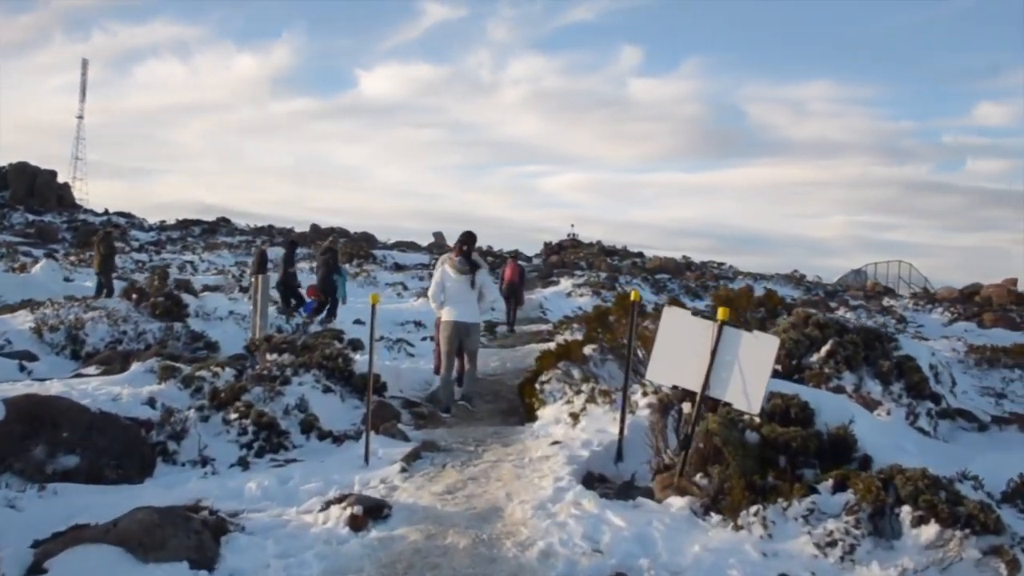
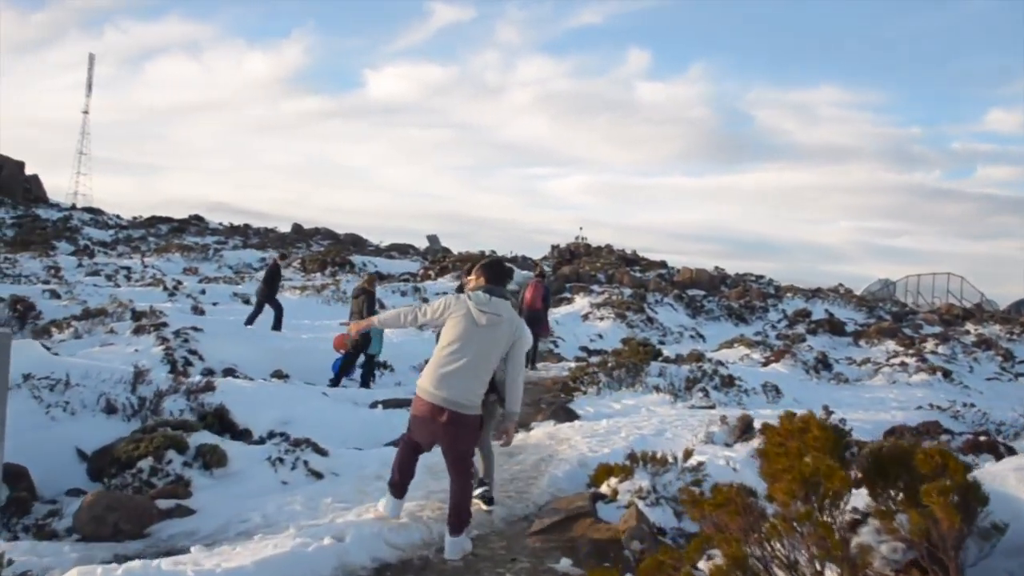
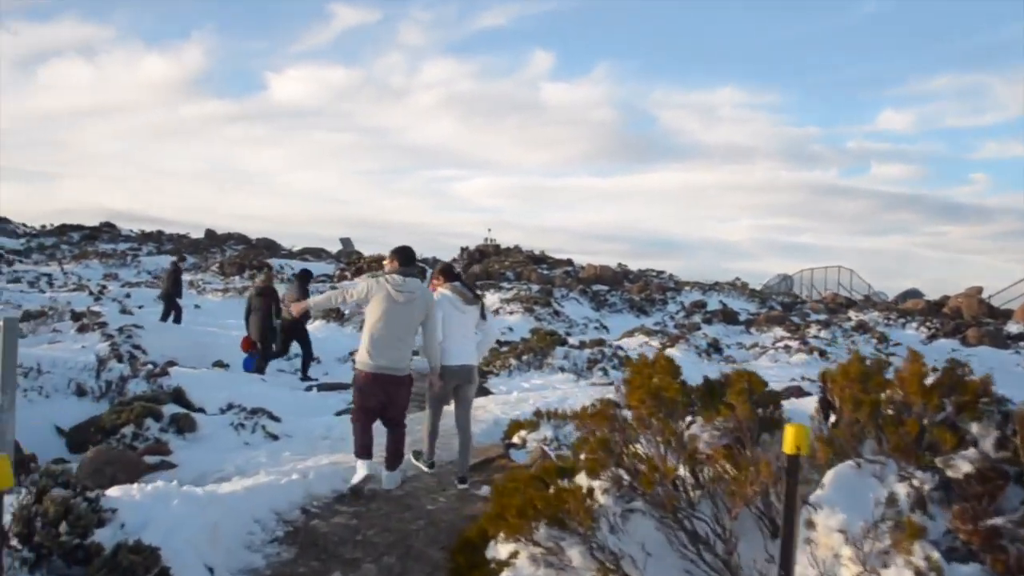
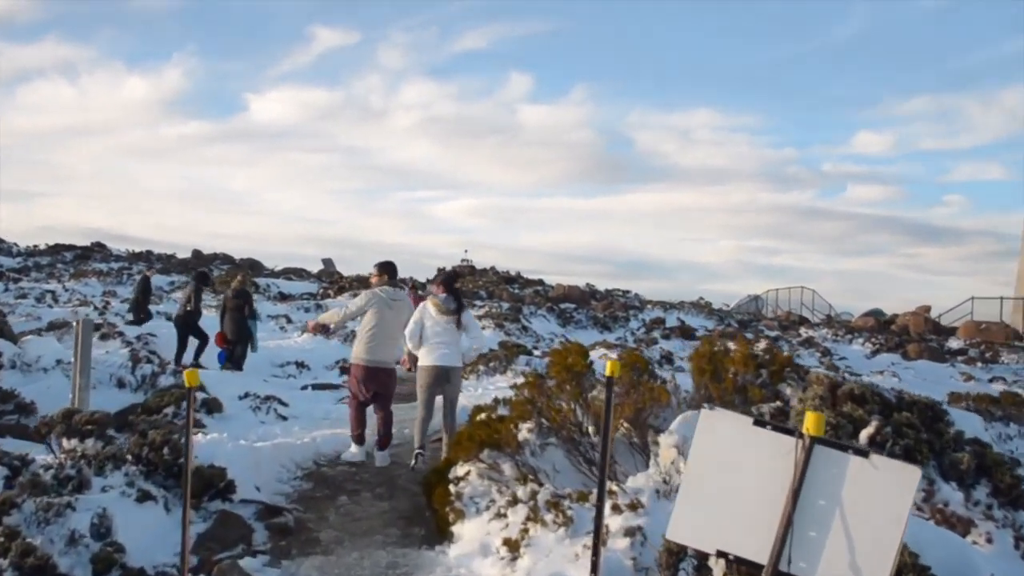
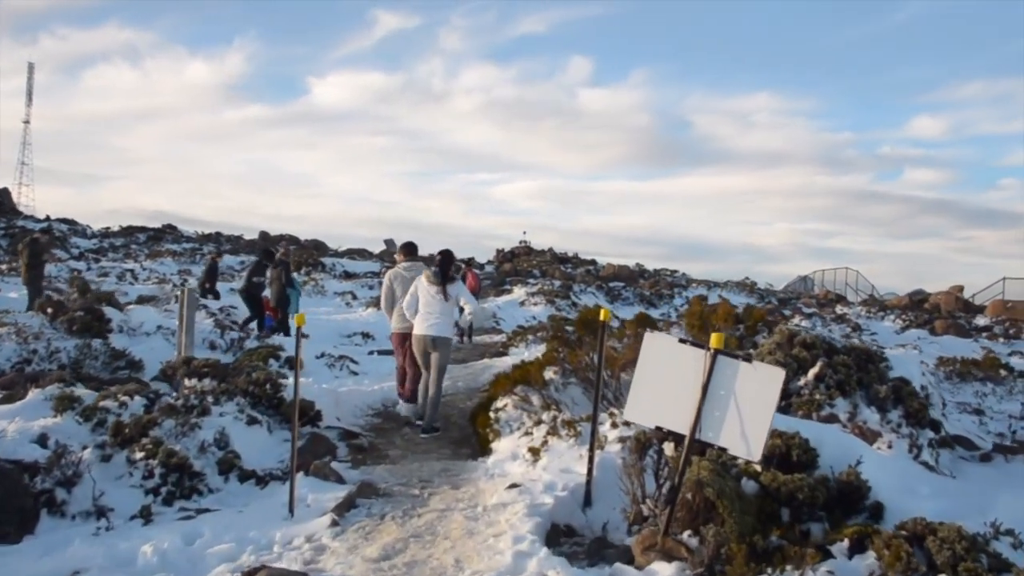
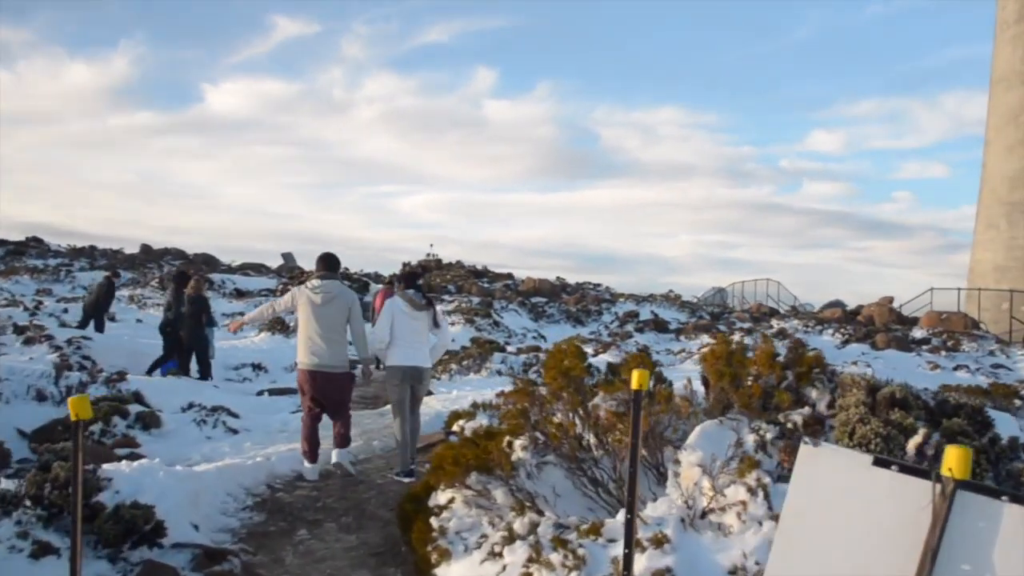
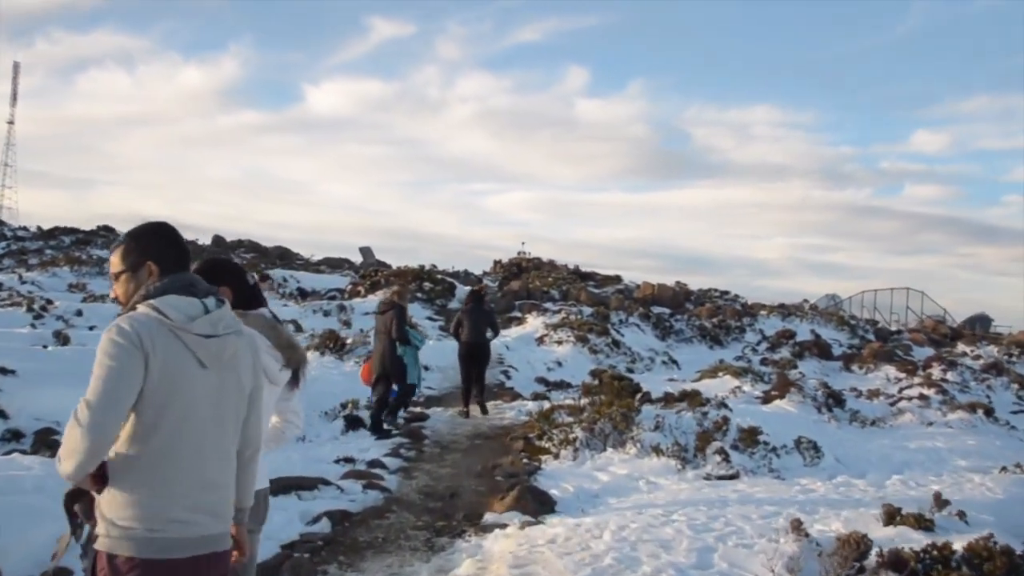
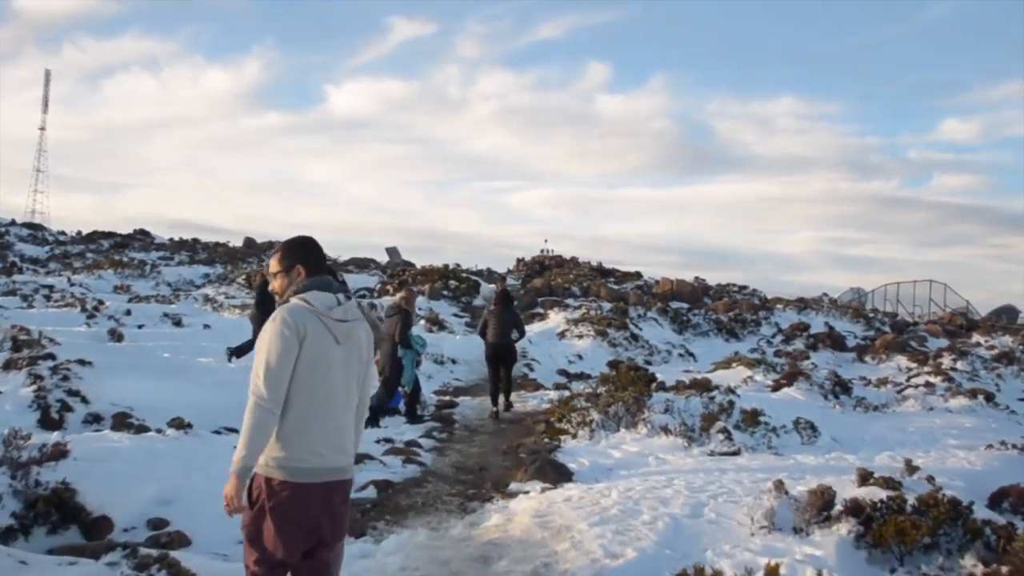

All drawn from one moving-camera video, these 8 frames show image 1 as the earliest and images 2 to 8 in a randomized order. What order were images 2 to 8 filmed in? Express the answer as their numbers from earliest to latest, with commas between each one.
5, 4, 6, 3, 2, 8, 7
